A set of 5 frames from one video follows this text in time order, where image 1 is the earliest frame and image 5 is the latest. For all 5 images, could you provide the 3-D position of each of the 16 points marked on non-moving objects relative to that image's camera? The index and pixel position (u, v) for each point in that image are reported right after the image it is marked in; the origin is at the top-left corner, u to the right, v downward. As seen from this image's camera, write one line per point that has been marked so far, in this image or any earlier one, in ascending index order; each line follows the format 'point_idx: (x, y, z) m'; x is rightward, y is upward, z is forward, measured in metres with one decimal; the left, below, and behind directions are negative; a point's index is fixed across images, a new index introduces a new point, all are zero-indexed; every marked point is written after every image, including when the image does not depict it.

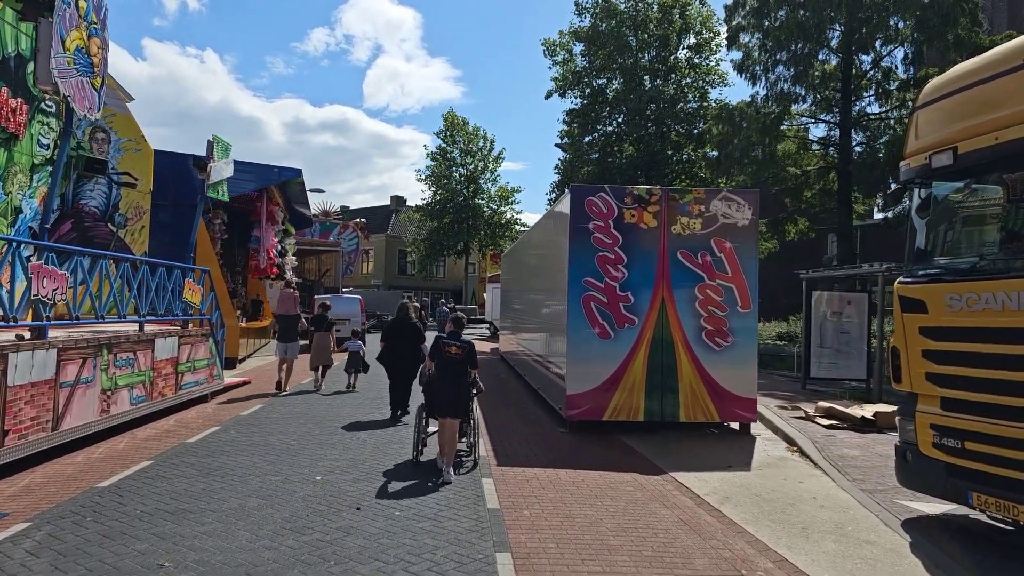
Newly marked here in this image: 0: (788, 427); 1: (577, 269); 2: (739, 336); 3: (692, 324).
0: (+3.8, -1.9, +9.8) m
1: (+0.9, +0.3, +9.9) m
2: (+3.2, -0.7, +9.9) m
3: (+2.5, -0.5, +9.9) m
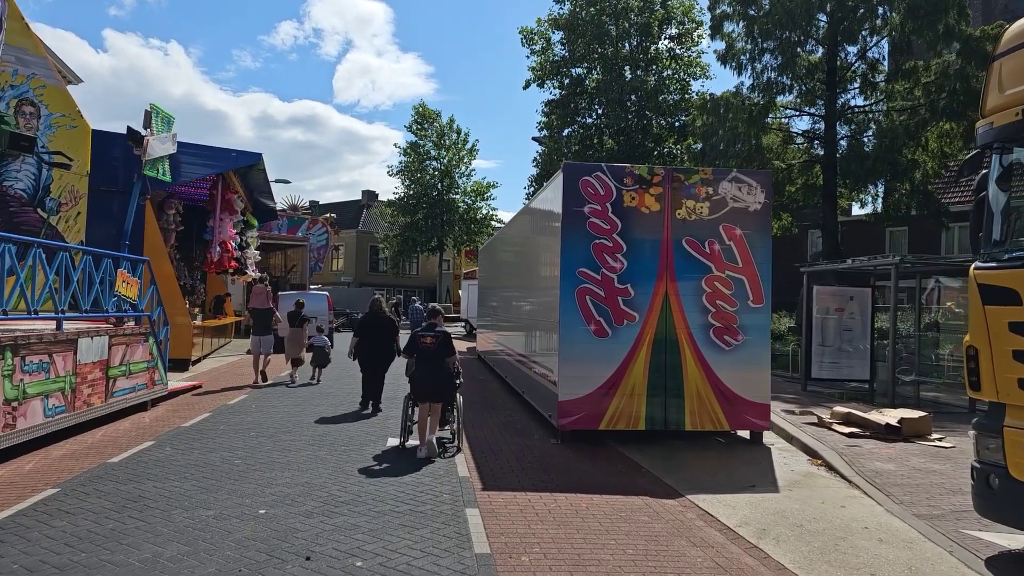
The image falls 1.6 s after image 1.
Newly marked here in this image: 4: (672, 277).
0: (+3.6, -1.8, +8.7) m
1: (+0.7, +0.4, +8.7) m
2: (+3.0, -0.6, +8.8) m
3: (+2.3, -0.4, +8.8) m
4: (+2.0, +0.1, +8.8) m
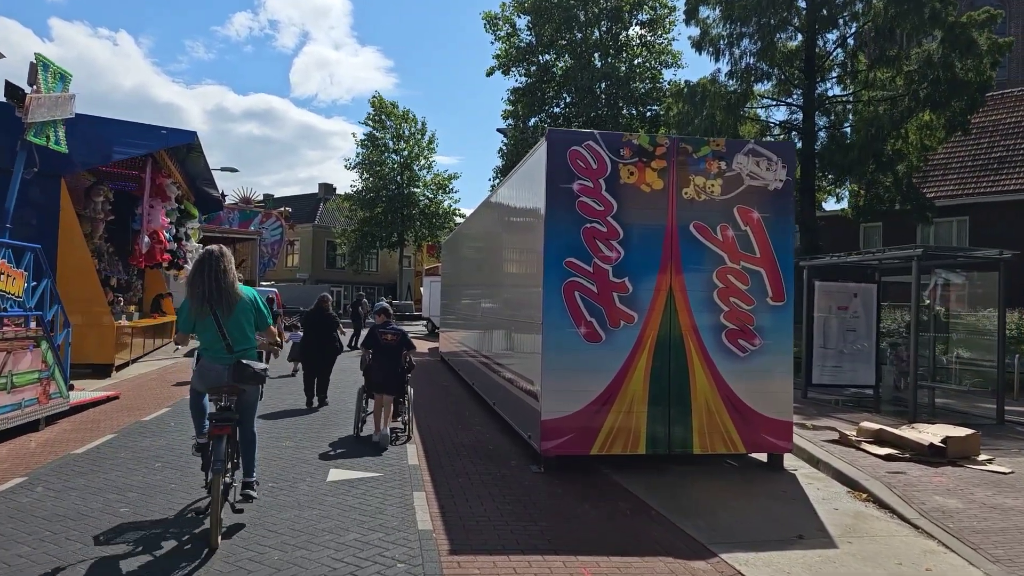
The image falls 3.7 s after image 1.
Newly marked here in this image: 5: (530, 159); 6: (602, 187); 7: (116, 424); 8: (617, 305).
0: (+3.3, -1.8, +7.3) m
1: (+0.4, +0.4, +7.1) m
2: (+2.7, -0.5, +7.4) m
3: (+2.0, -0.3, +7.3) m
4: (+1.7, +0.2, +7.3) m
5: (+0.2, +1.6, +9.0) m
6: (+0.9, +1.0, +7.2) m
7: (-5.5, -1.8, +9.8) m
8: (+1.1, -0.2, +7.2) m
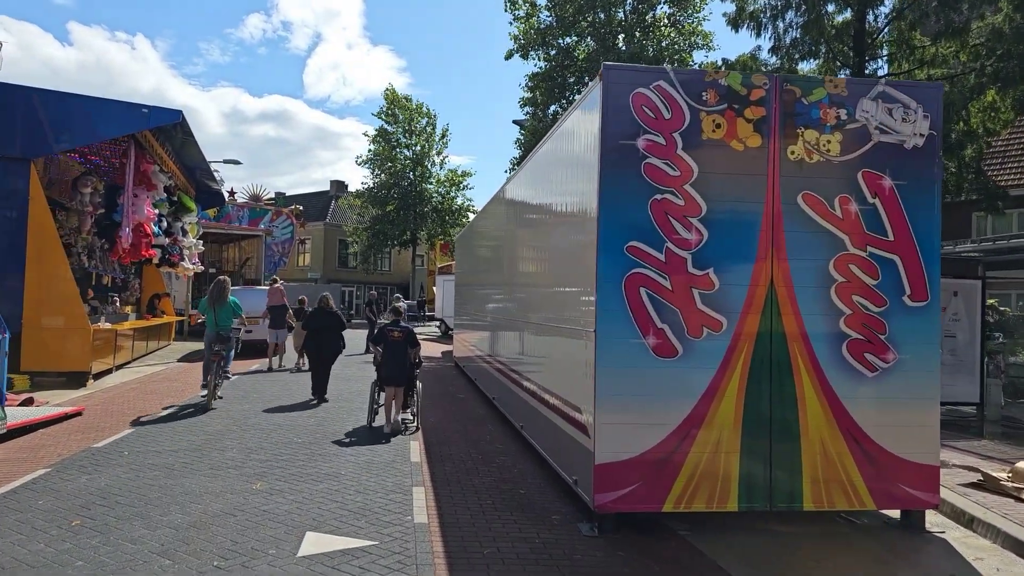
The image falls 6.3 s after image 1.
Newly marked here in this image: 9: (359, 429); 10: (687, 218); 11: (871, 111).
0: (+3.6, -1.7, +5.3) m
1: (+0.8, +0.5, +5.2) m
2: (+3.0, -0.5, +5.4) m
3: (+2.3, -0.3, +5.3) m
4: (+2.0, +0.2, +5.3) m
5: (+0.5, +1.7, +7.0) m
6: (+1.2, +1.1, +5.2) m
7: (-5.1, -1.8, +8.0) m
8: (+1.4, -0.1, +5.2) m
9: (-2.0, -1.8, +9.7) m
10: (+1.3, +0.5, +5.2) m
11: (+2.7, +1.3, +5.4) m
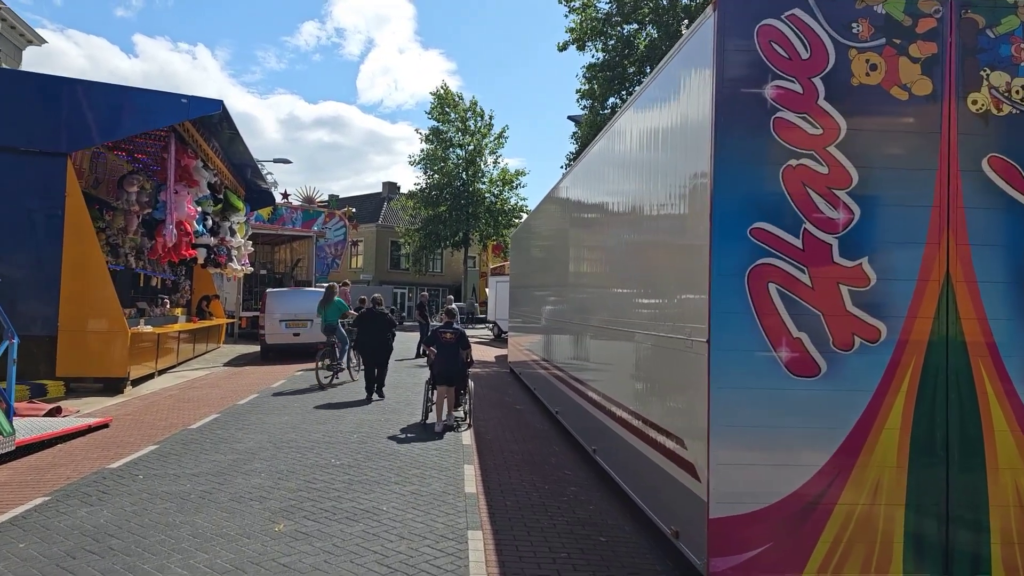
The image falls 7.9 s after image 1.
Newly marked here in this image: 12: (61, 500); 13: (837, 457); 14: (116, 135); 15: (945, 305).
0: (+4.1, -1.7, +3.9) m
1: (+1.2, +0.5, +3.9) m
2: (+3.5, -0.4, +4.0) m
3: (+2.8, -0.3, +3.9) m
4: (+2.5, +0.3, +3.9) m
5: (+1.2, +1.7, +5.8) m
6: (+1.7, +1.1, +3.9) m
7: (-4.4, -1.8, +7.1) m
8: (+1.9, -0.1, +3.9) m
9: (-1.2, -1.8, +8.6) m
10: (+1.8, +0.5, +3.9) m
11: (+3.2, +1.4, +4.0) m
12: (-3.6, -1.7, +5.8) m
13: (+1.8, -0.9, +3.9) m
14: (-7.2, +2.8, +12.6) m
15: (+2.4, -0.1, +3.9) m
